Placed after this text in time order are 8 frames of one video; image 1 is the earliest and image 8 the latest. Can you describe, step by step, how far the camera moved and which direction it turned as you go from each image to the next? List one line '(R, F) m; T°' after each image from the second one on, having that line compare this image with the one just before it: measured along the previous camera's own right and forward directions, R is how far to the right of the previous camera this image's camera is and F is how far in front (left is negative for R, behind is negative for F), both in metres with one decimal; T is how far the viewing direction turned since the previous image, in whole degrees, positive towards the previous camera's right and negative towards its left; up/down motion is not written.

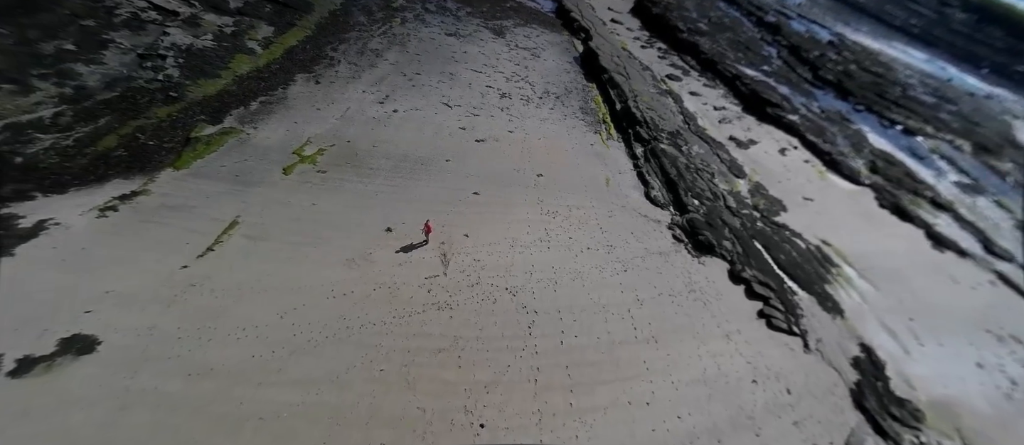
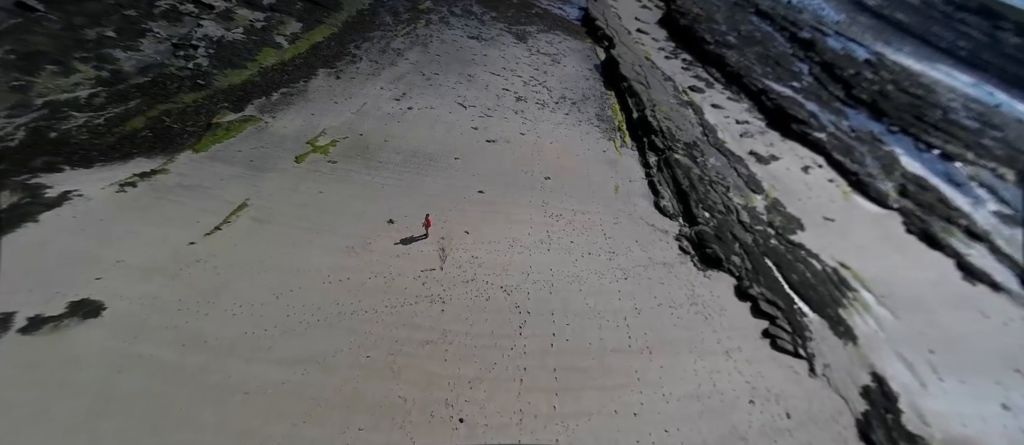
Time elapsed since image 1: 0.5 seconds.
(+0.6, +0.1) m; -3°
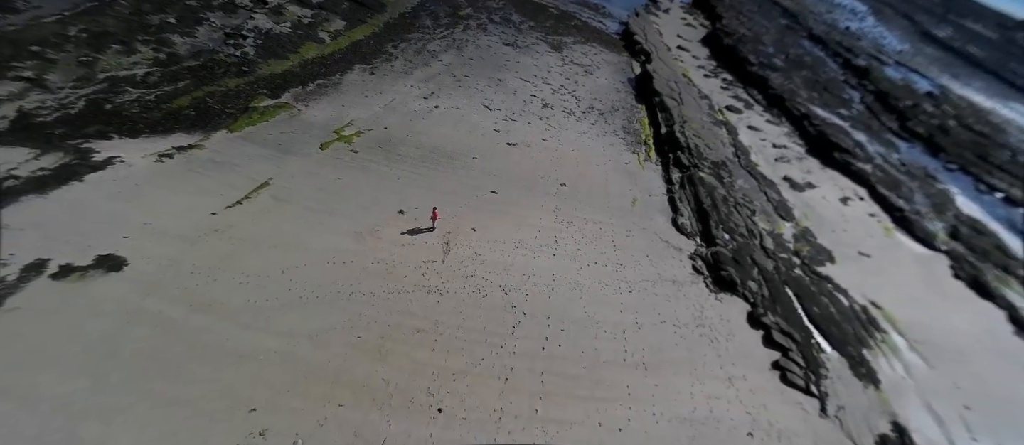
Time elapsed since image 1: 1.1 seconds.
(+0.7, 0.0) m; -4°
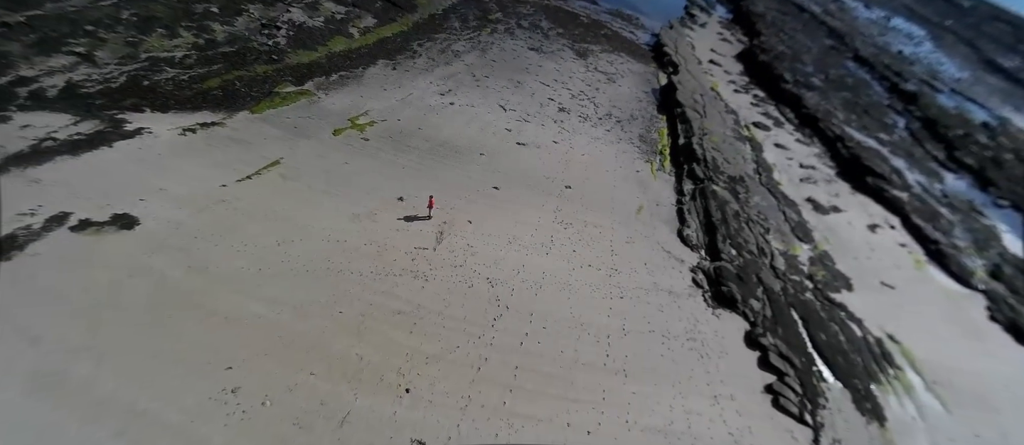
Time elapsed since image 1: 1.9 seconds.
(+0.9, 0.0) m; -4°
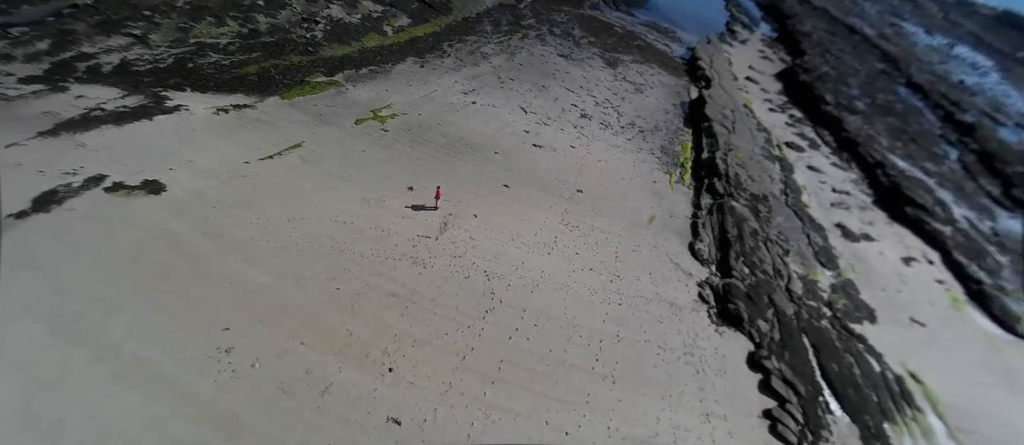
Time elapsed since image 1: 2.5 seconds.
(+0.7, 0.0) m; -4°
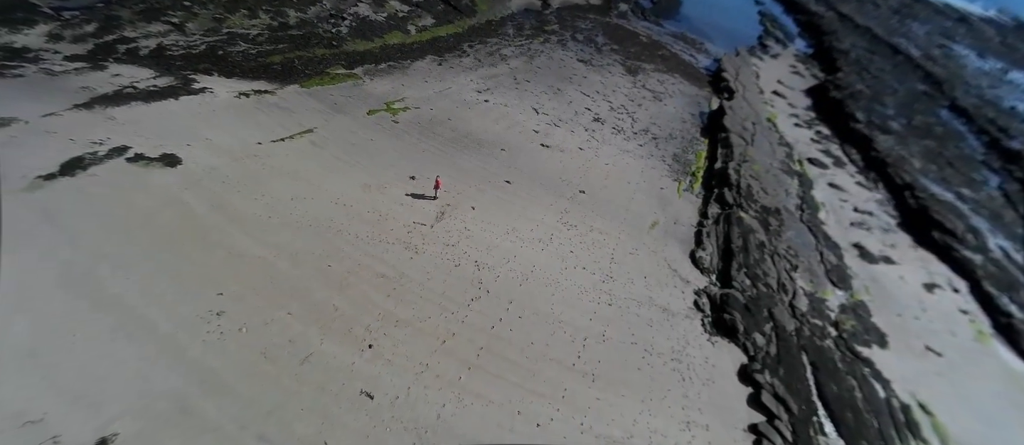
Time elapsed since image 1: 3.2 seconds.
(+0.8, -0.1) m; -3°
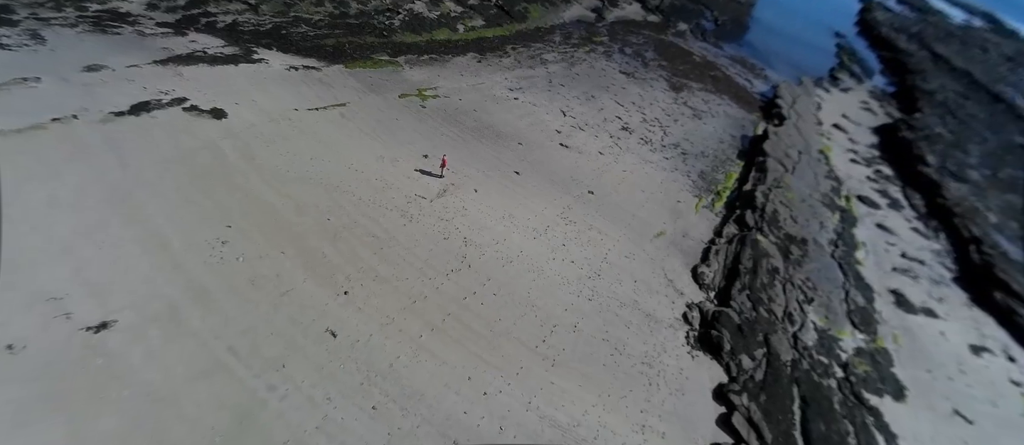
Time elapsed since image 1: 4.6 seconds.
(+1.6, -0.2) m; -7°
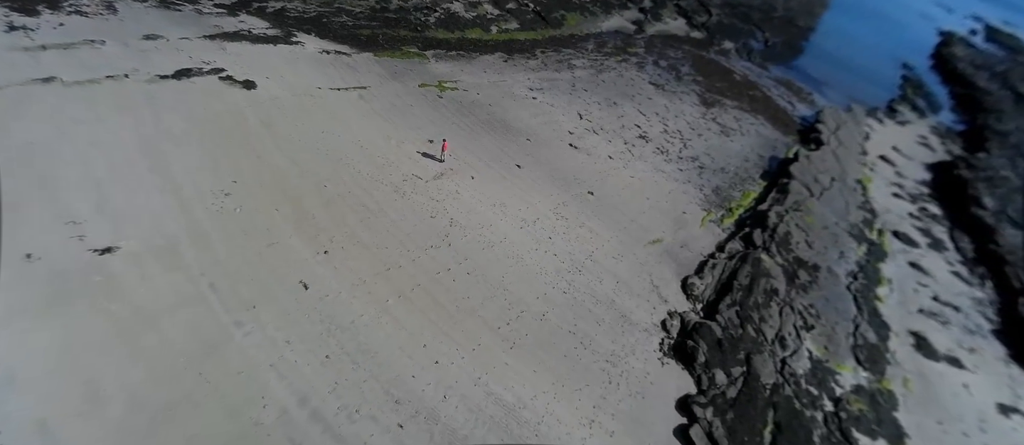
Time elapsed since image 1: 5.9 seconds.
(+1.5, -0.2) m; -5°
